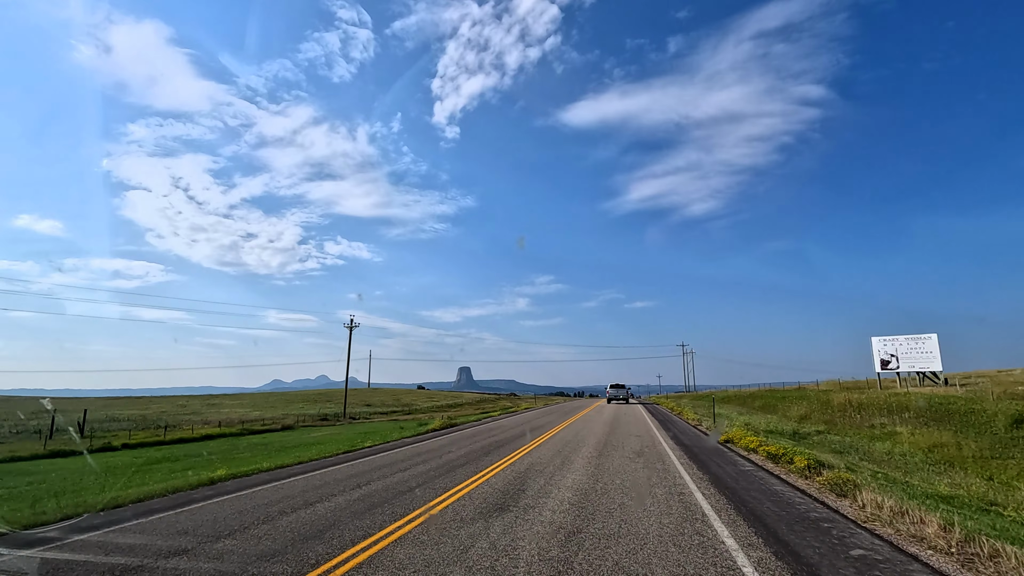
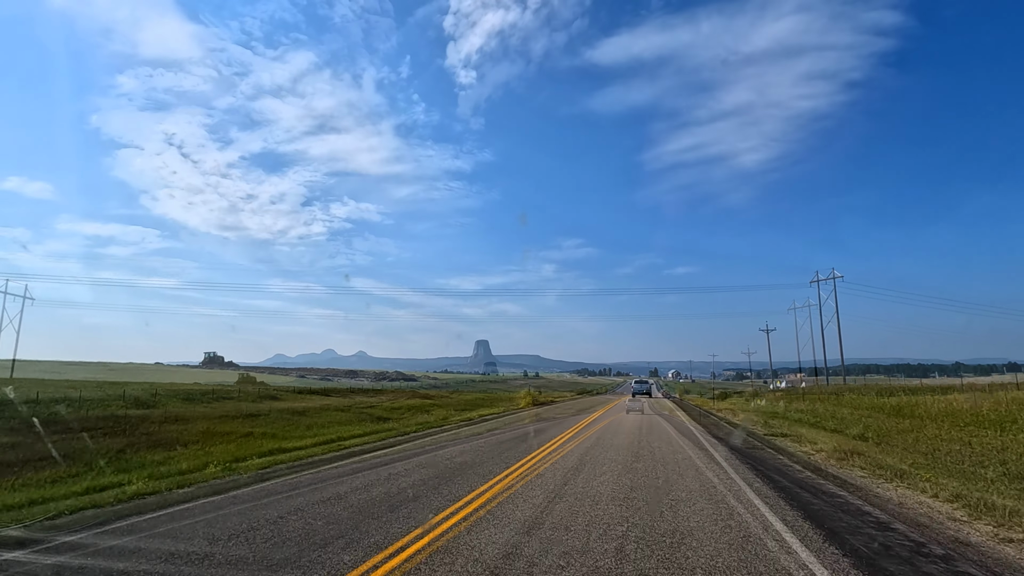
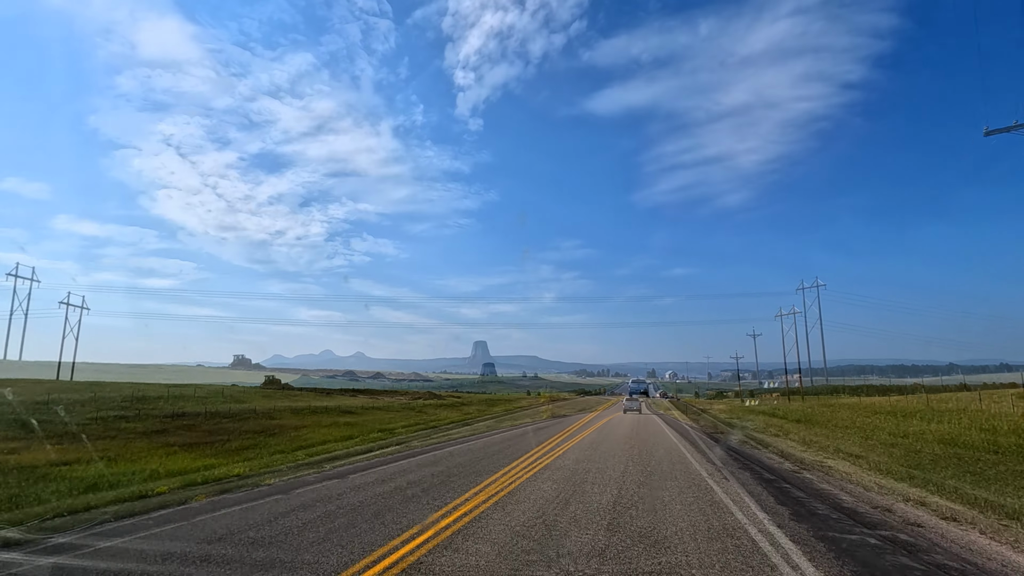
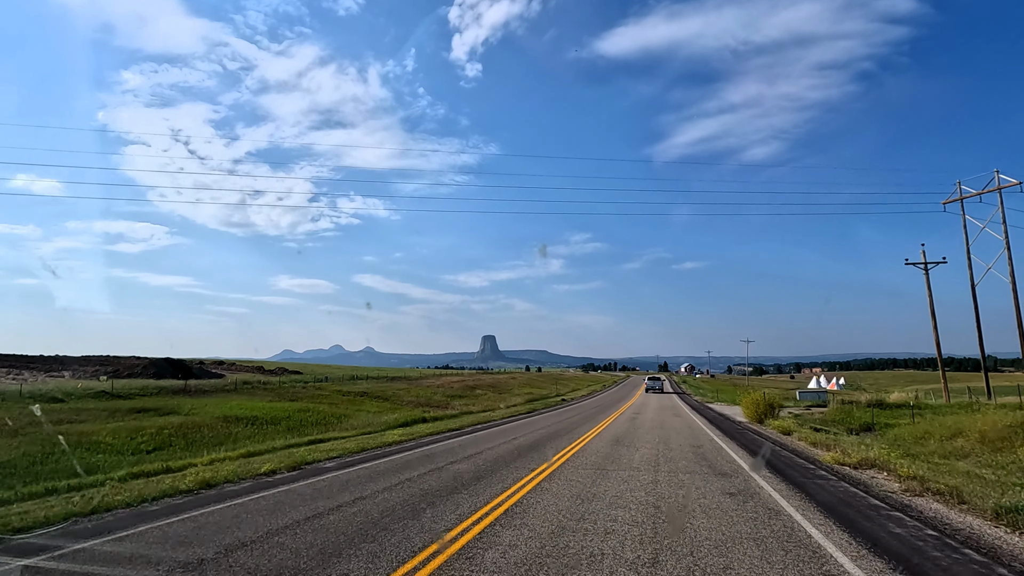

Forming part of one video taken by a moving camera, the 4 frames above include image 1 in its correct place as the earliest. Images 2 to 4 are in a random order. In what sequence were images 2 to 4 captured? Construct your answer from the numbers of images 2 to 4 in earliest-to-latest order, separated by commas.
3, 2, 4
